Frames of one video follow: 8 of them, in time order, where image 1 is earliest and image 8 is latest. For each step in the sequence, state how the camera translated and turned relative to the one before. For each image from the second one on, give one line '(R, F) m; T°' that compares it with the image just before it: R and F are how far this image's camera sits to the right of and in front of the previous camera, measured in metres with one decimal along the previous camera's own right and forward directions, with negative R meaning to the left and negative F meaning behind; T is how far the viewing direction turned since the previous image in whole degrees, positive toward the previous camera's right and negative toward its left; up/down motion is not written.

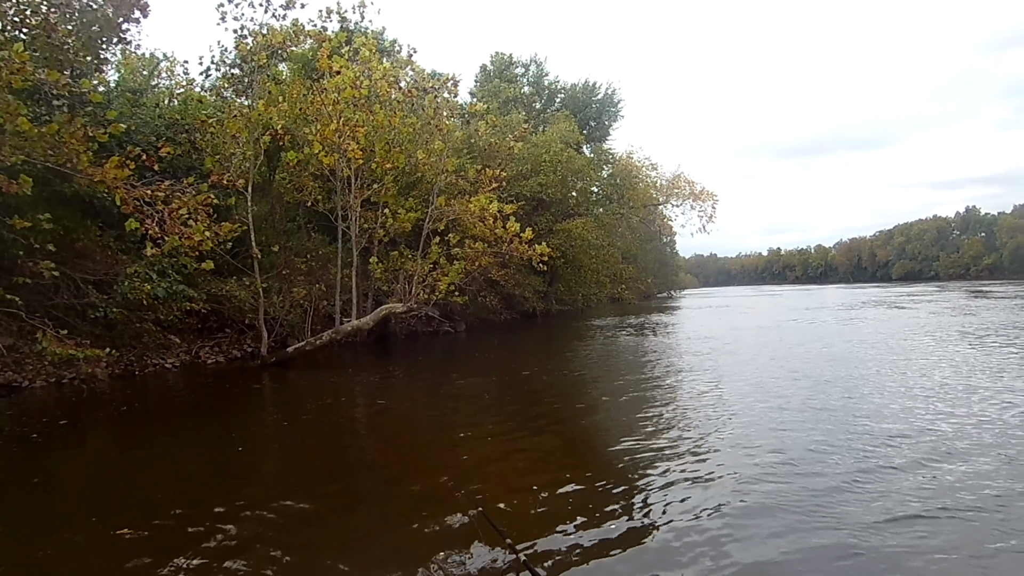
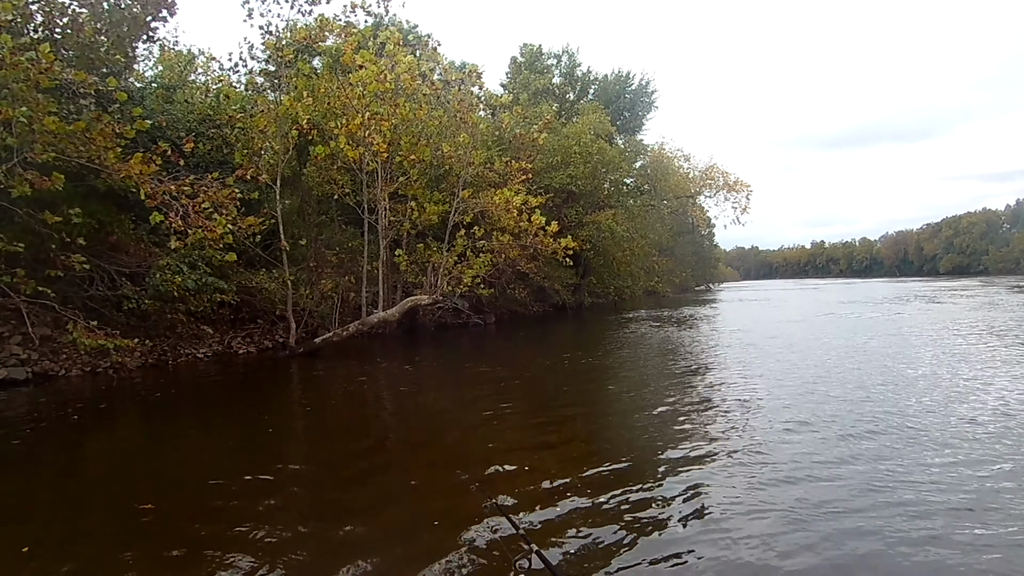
(+0.3, +0.1) m; -3°
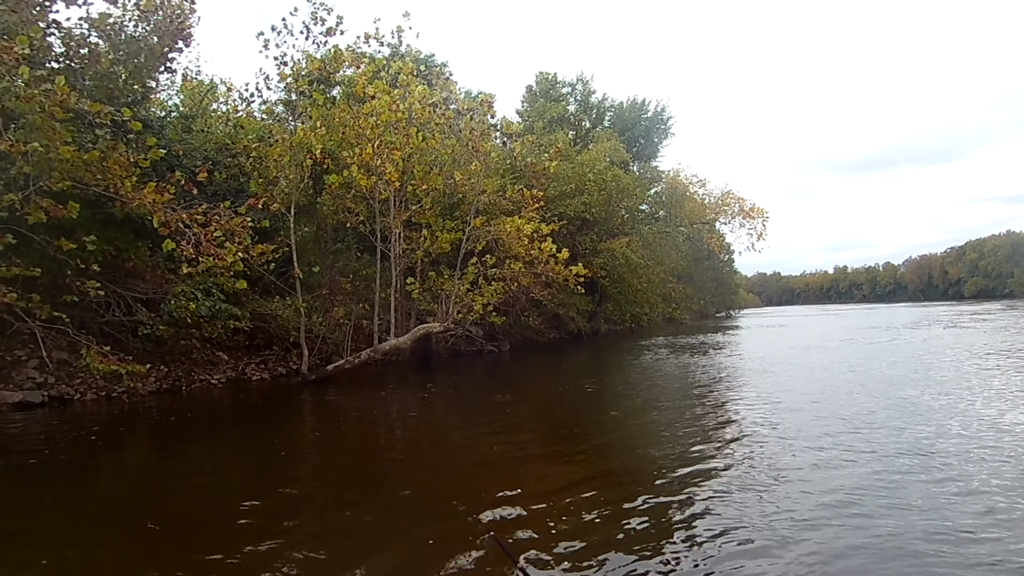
(+0.2, +0.1) m; -2°
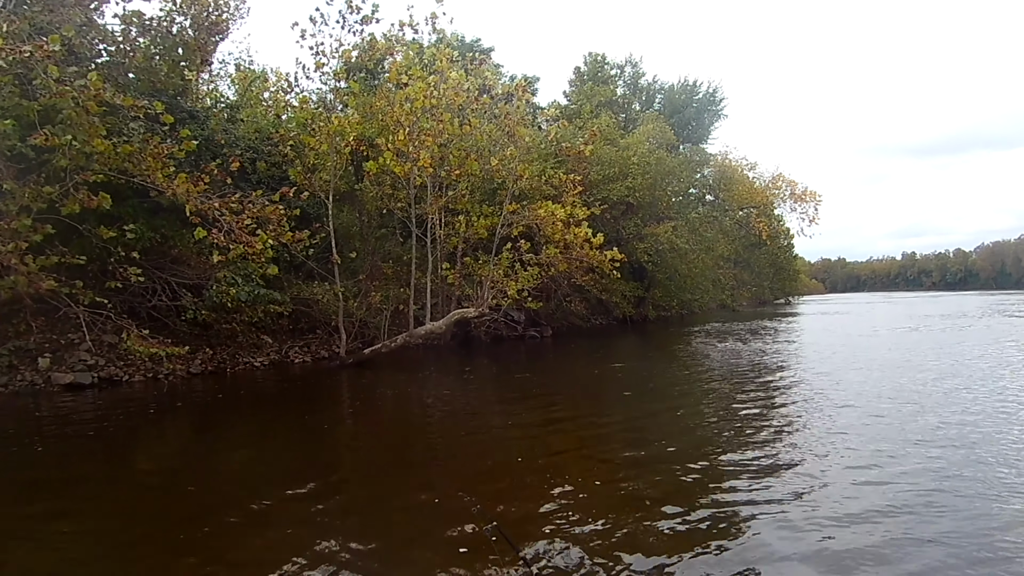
(+0.4, +0.1) m; -5°
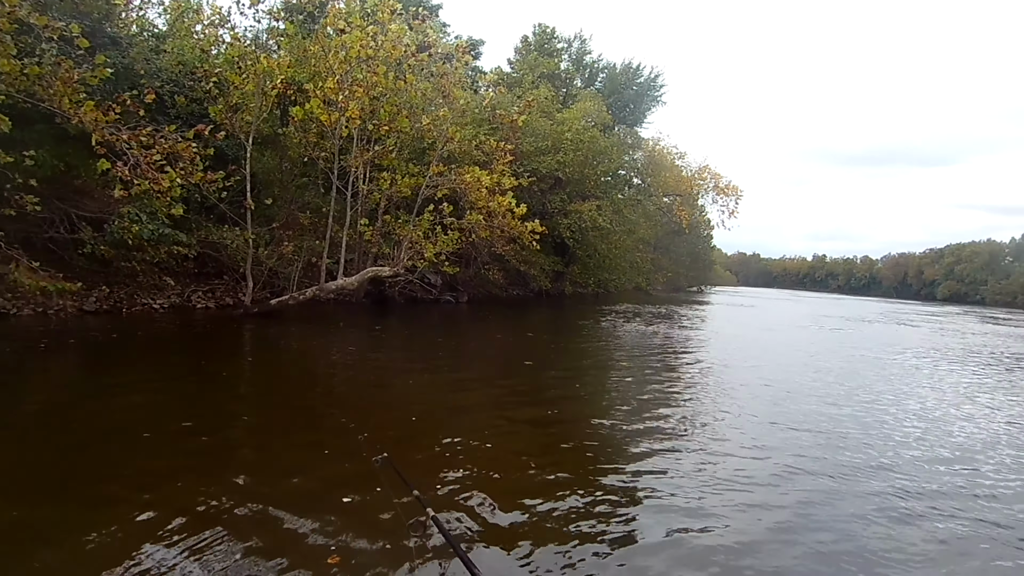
(+0.3, -0.4) m; +6°
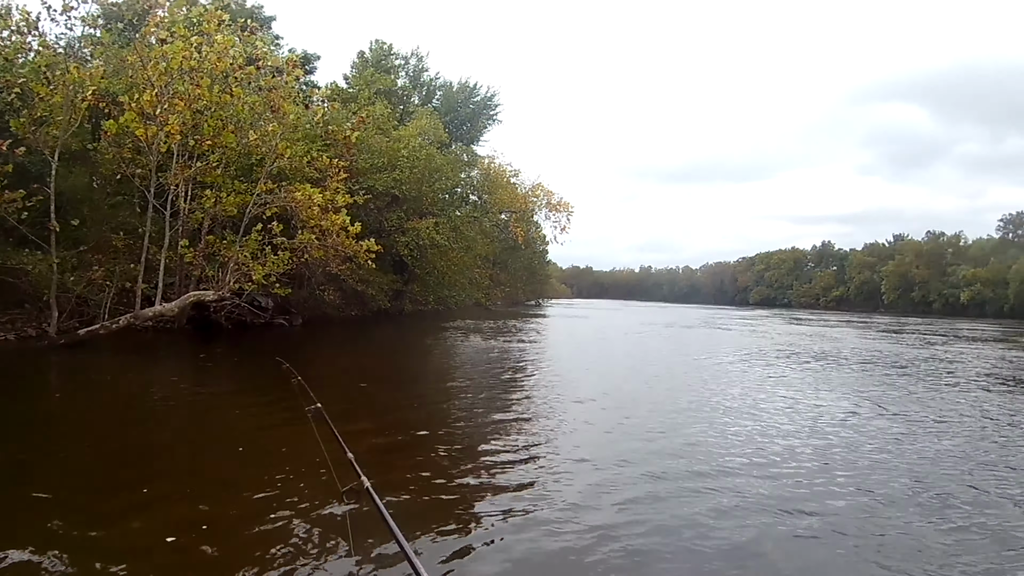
(+0.7, 0.0) m; +12°
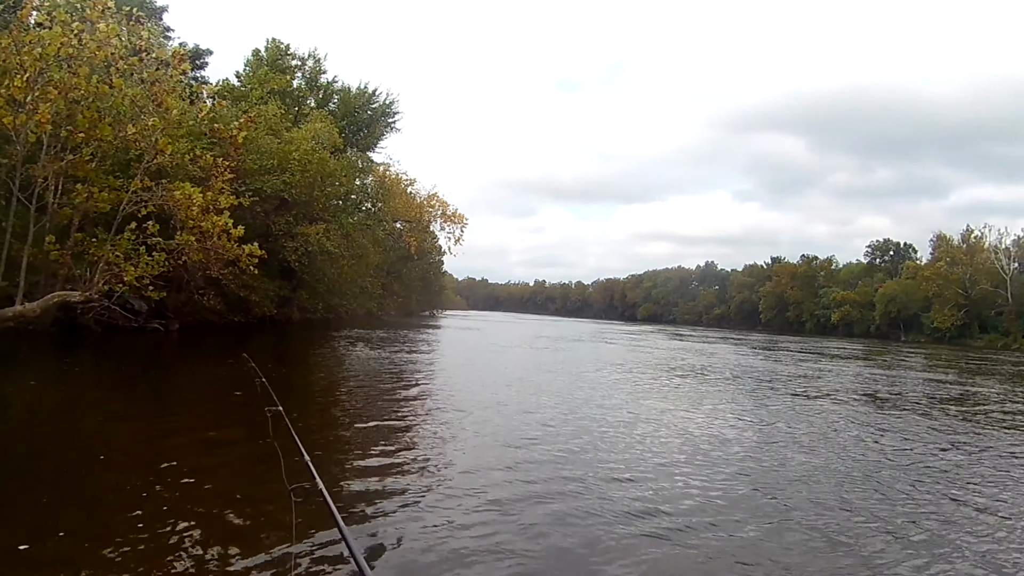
(+0.4, -0.5) m; +9°
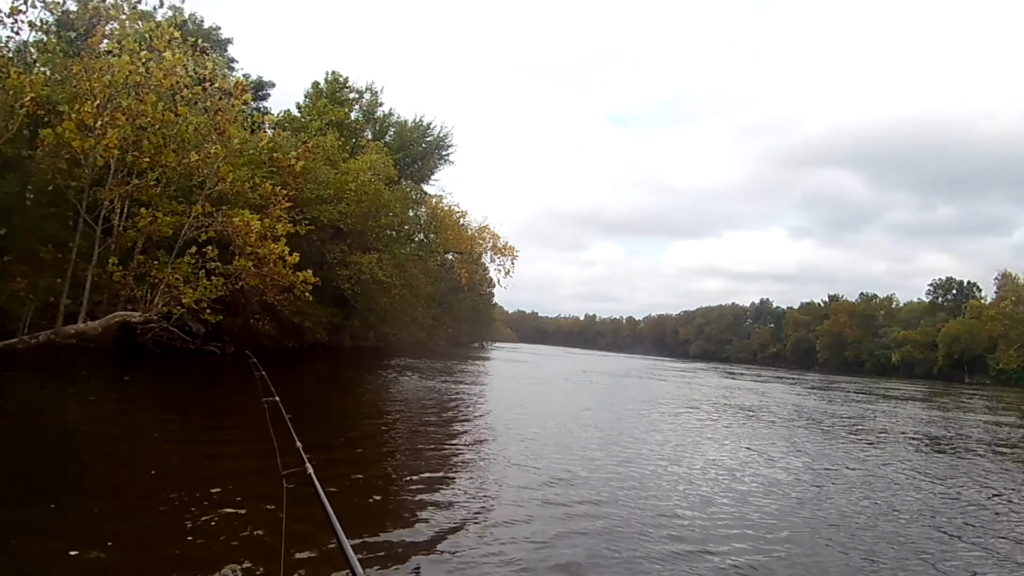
(-0.2, +0.4) m; -4°
